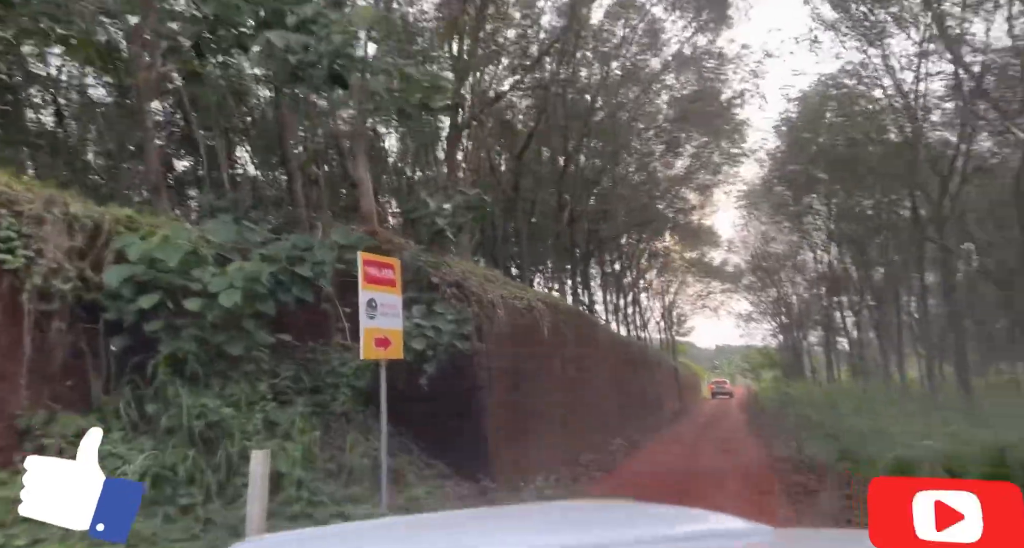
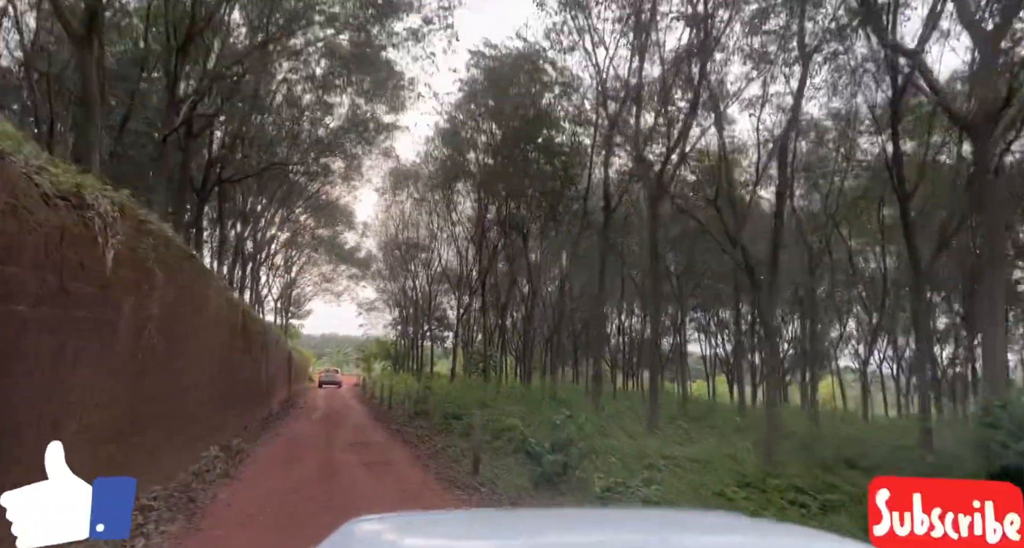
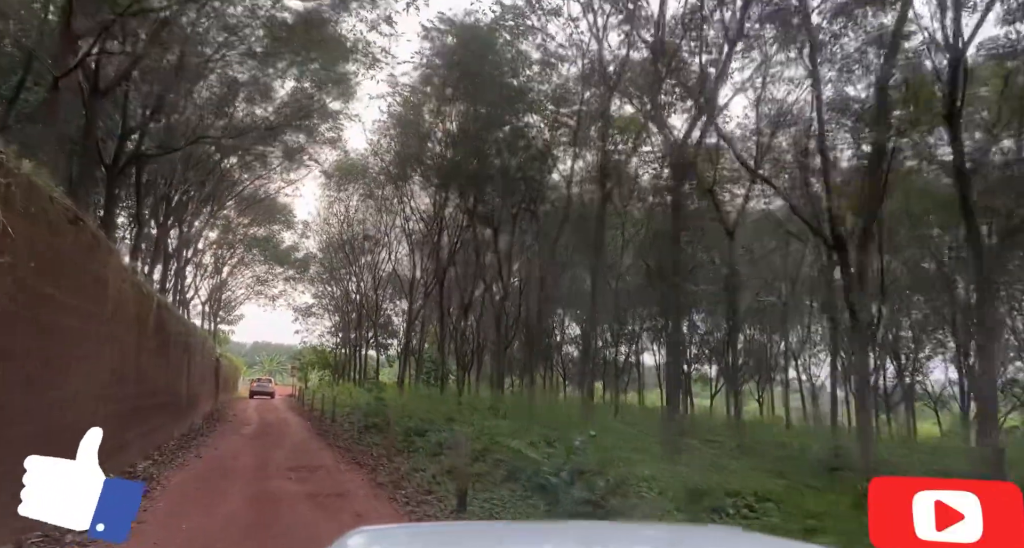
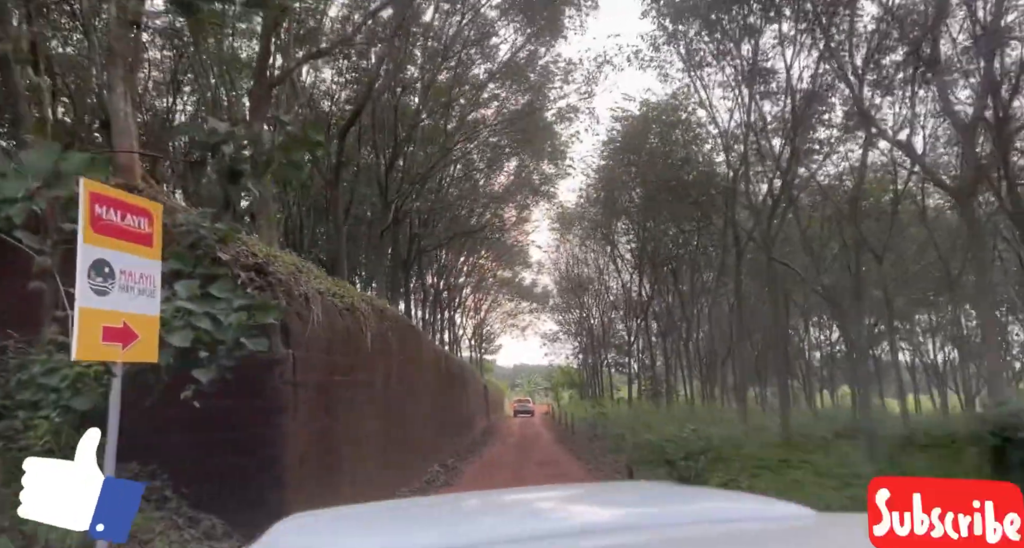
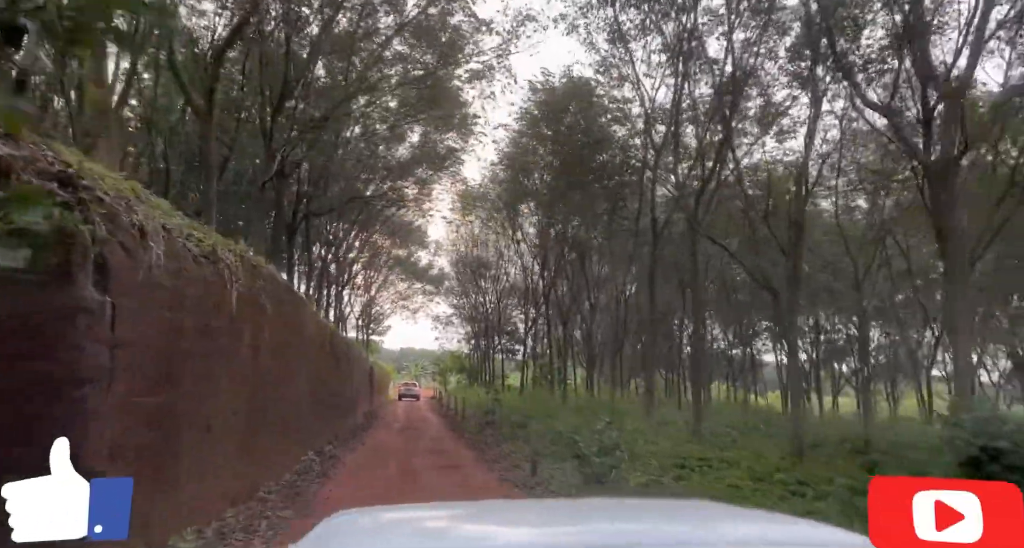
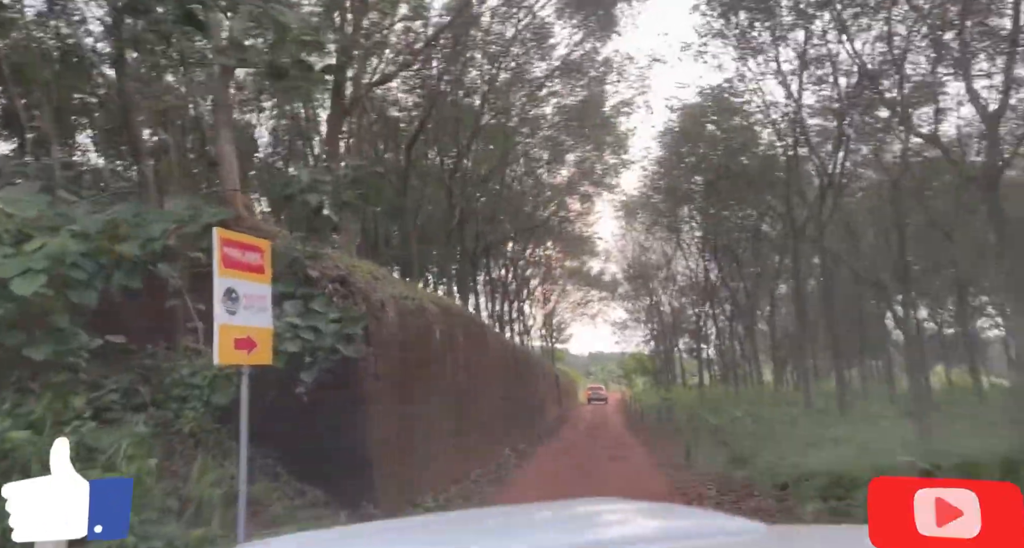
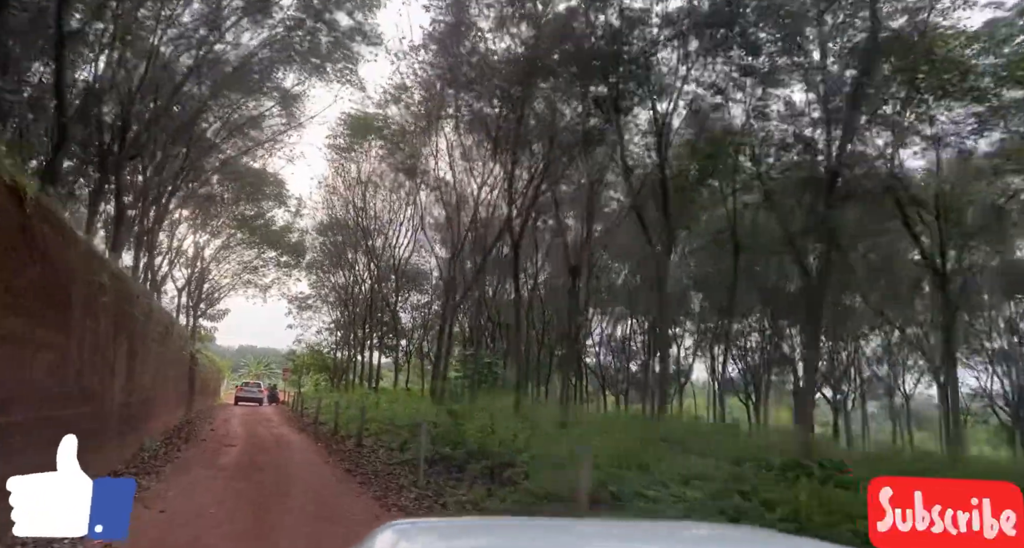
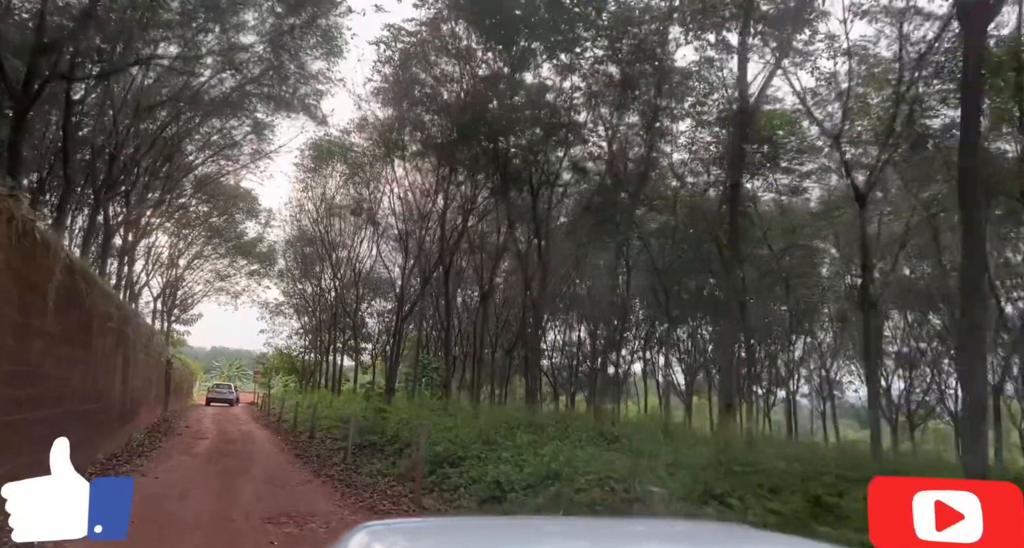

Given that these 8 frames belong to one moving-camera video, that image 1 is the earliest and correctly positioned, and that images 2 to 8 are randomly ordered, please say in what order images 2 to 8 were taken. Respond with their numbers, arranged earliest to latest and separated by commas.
6, 4, 5, 2, 3, 8, 7
